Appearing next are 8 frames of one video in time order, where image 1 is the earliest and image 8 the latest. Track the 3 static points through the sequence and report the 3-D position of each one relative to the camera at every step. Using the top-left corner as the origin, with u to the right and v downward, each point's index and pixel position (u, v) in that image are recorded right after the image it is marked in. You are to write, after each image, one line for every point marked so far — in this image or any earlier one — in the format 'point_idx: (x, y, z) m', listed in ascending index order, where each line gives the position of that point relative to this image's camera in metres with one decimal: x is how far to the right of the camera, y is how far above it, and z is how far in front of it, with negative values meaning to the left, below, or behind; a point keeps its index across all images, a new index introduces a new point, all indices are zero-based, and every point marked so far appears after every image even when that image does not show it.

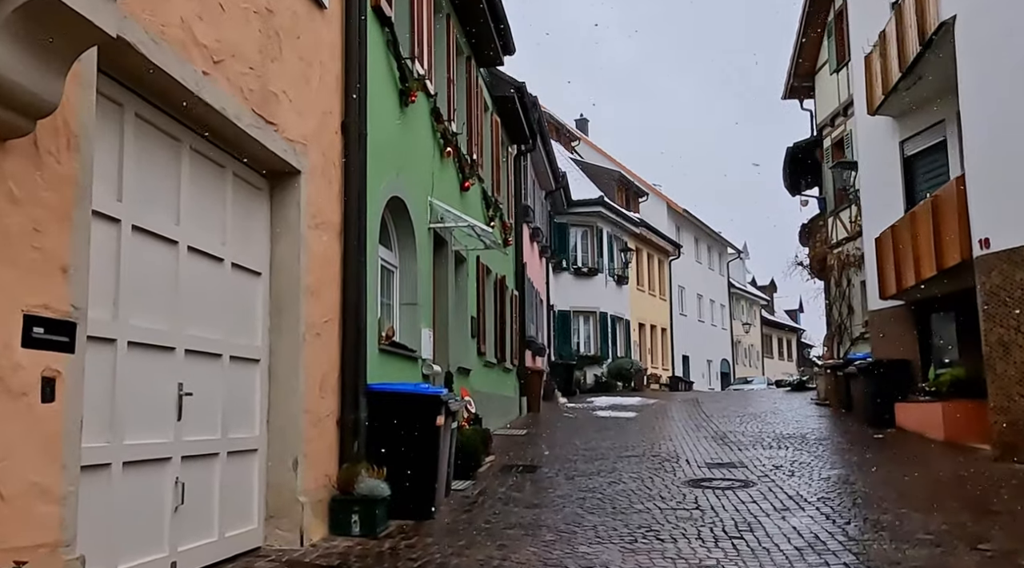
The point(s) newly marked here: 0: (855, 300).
0: (+6.8, -0.3, +17.6) m
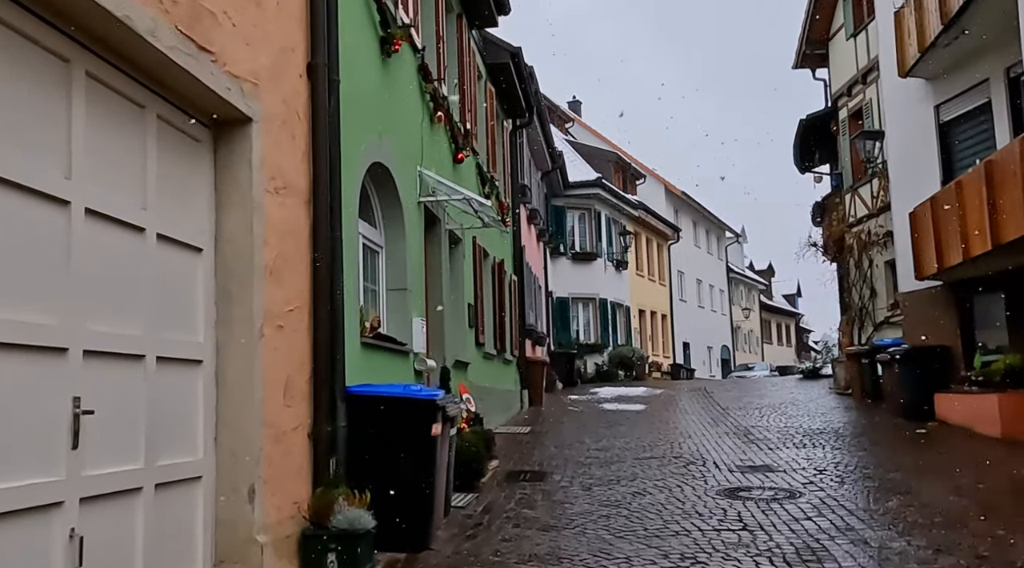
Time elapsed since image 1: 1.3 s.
0: (+6.8, 0.0, +16.4) m
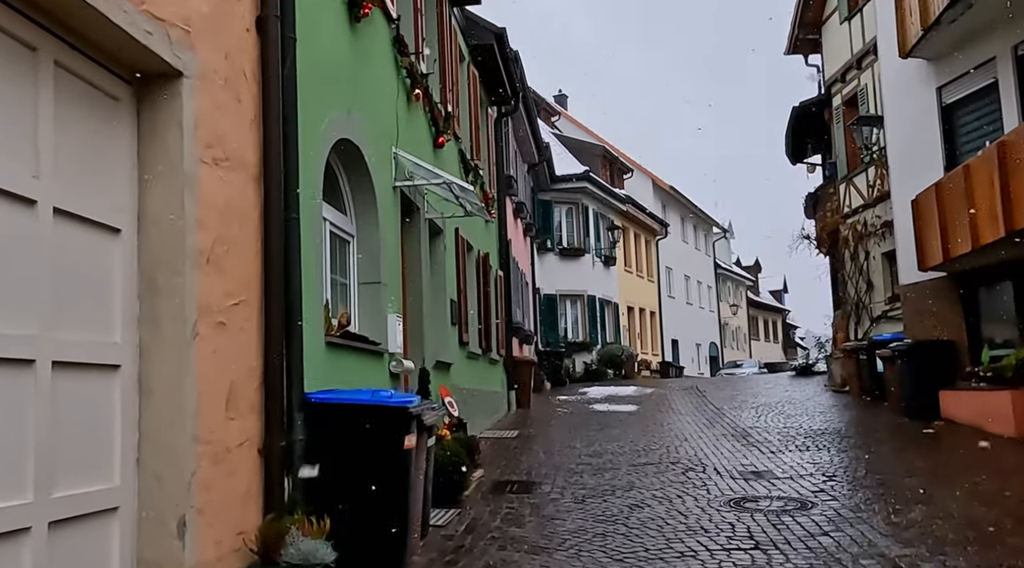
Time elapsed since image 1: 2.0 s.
0: (+6.5, +0.2, +15.8) m
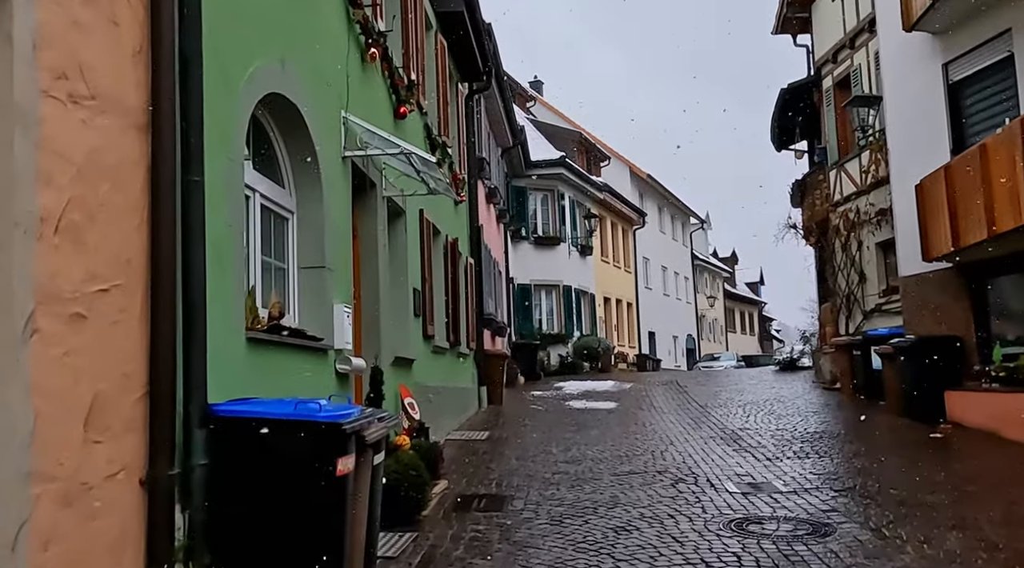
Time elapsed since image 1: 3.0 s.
0: (+6.0, +0.3, +15.0) m
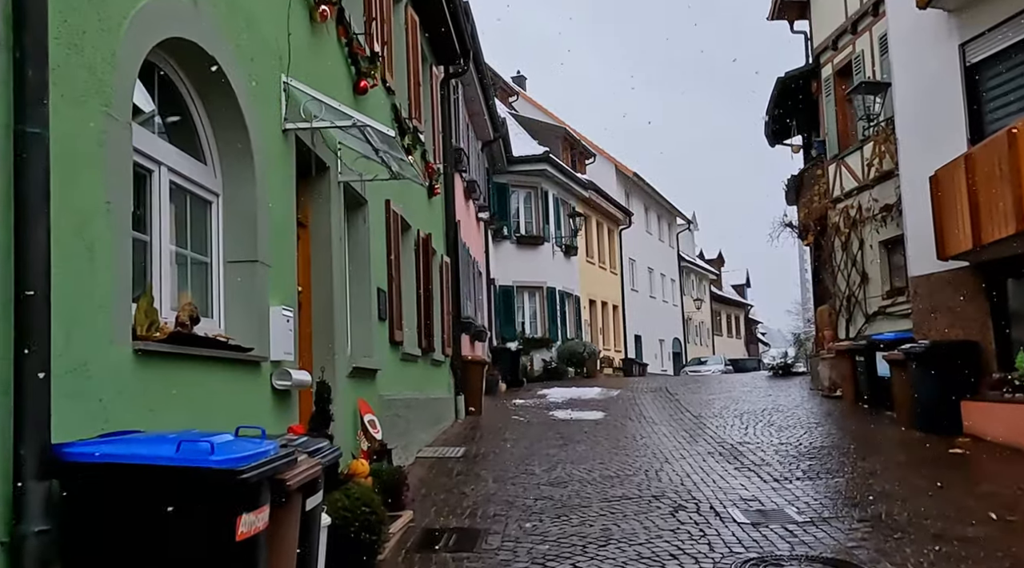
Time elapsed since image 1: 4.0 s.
0: (+5.7, +0.3, +14.1) m
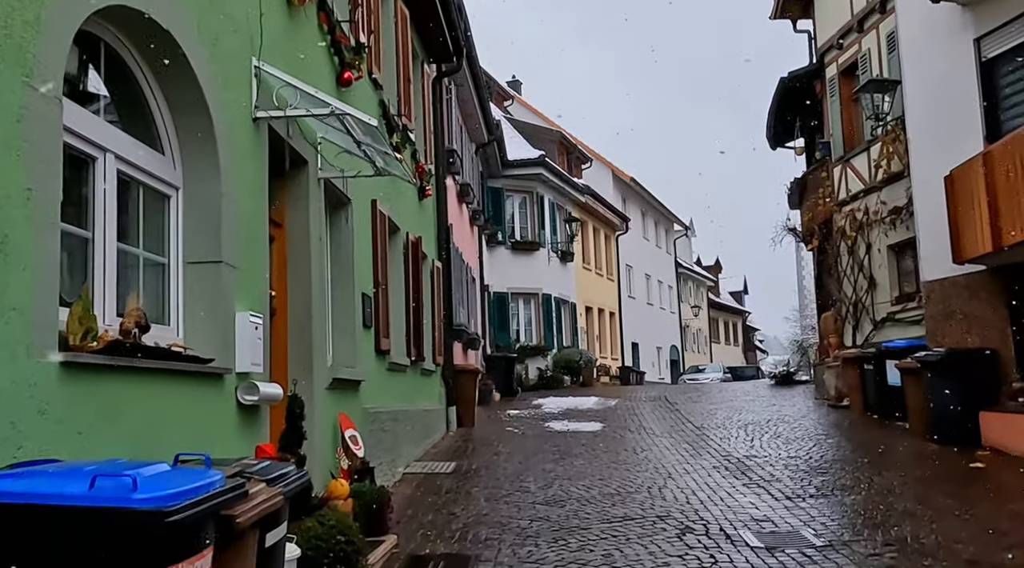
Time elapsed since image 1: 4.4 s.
0: (+5.6, +0.2, +13.6) m
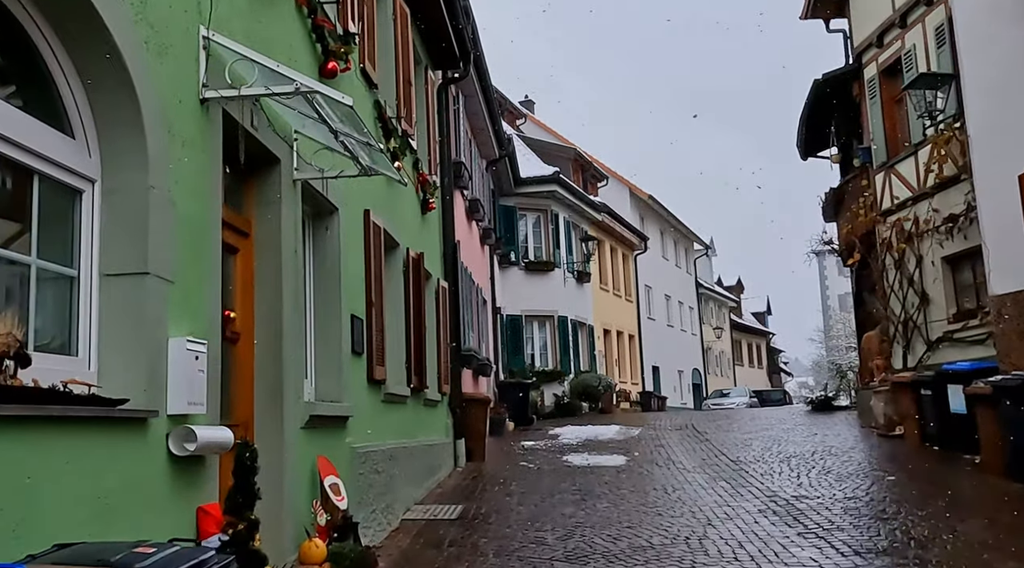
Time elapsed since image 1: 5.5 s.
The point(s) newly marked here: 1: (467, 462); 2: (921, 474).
0: (+5.8, 0.0, +12.4) m
1: (-0.6, -2.3, +11.7) m
2: (+4.3, -2.0, +9.3) m
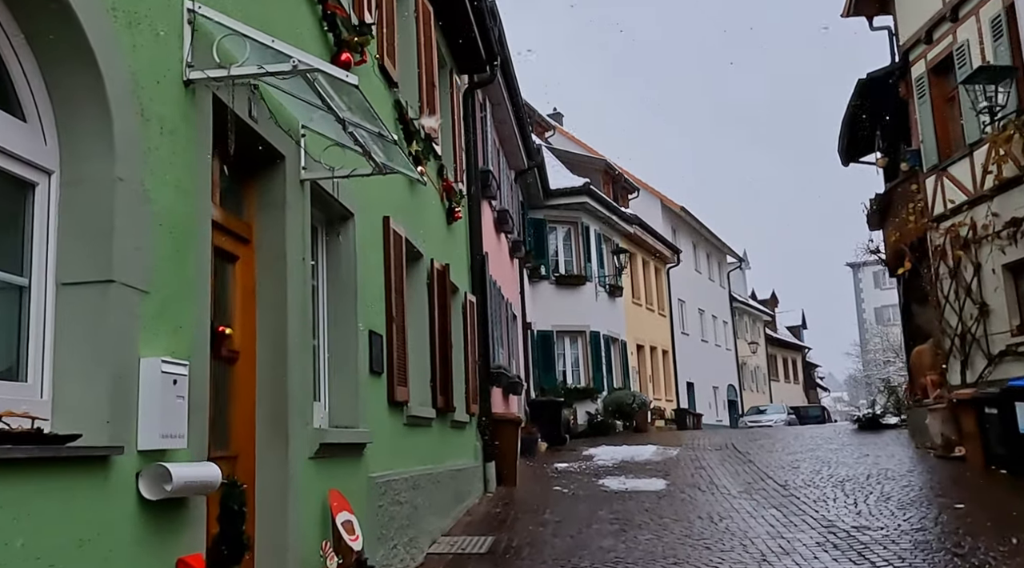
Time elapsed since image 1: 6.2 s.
0: (+6.2, -0.2, +11.6) m
1: (-0.2, -2.5, +11.0) m
2: (+4.6, -2.1, +8.5) m
